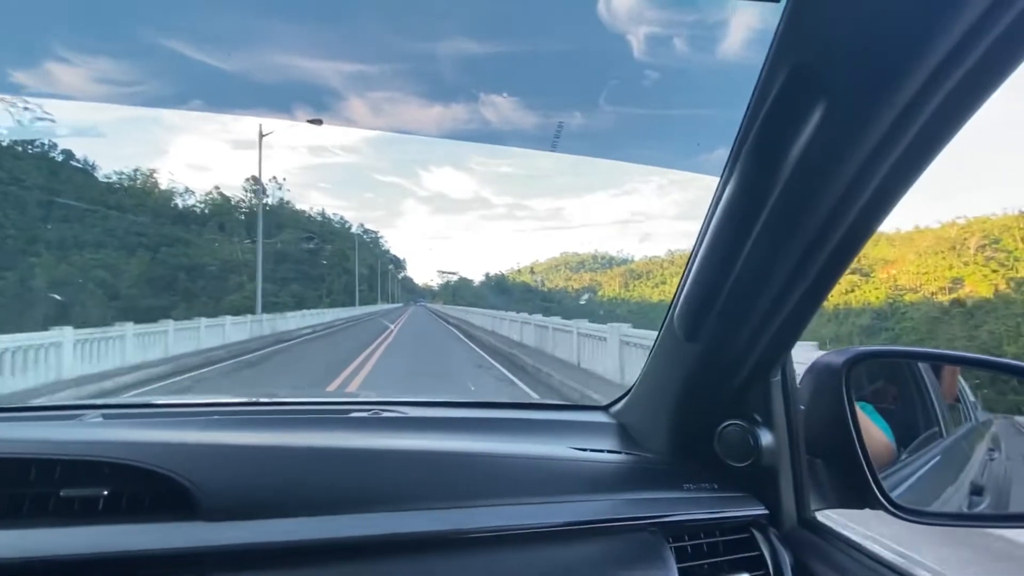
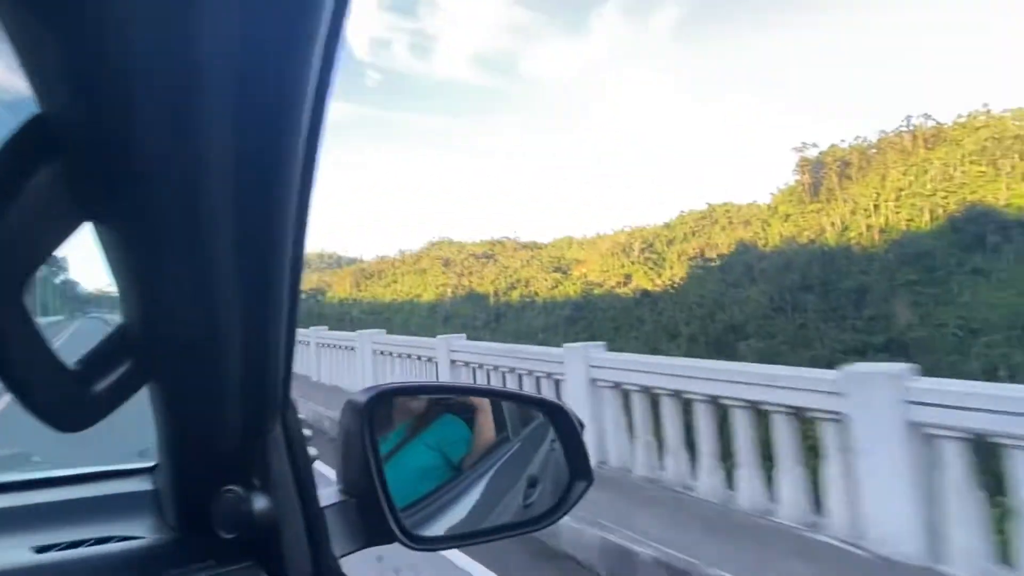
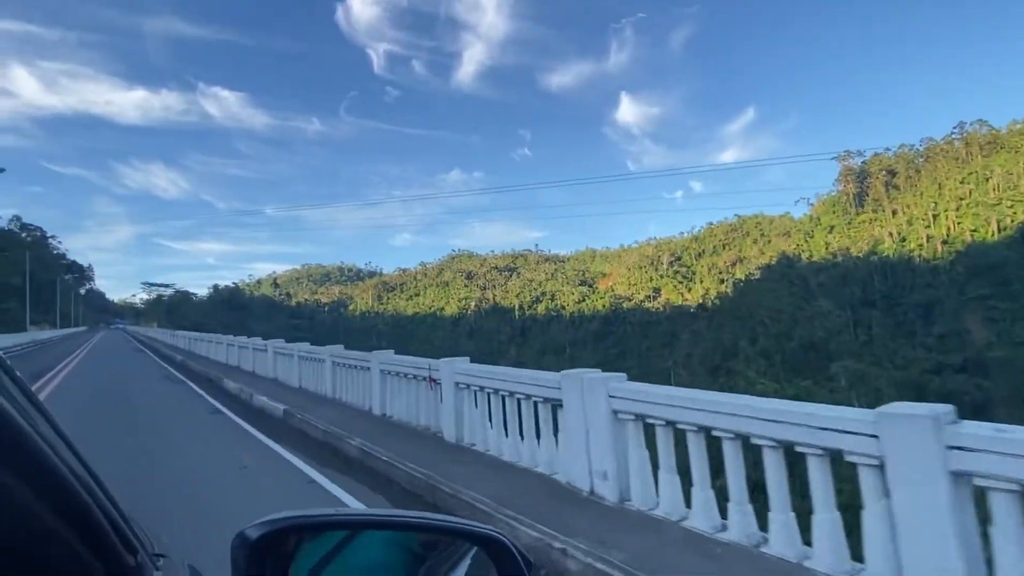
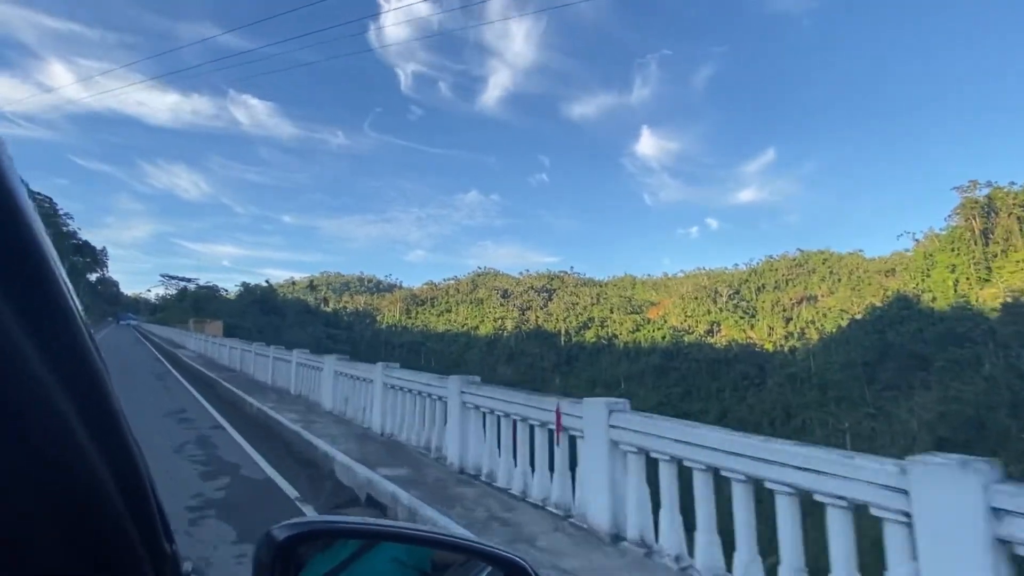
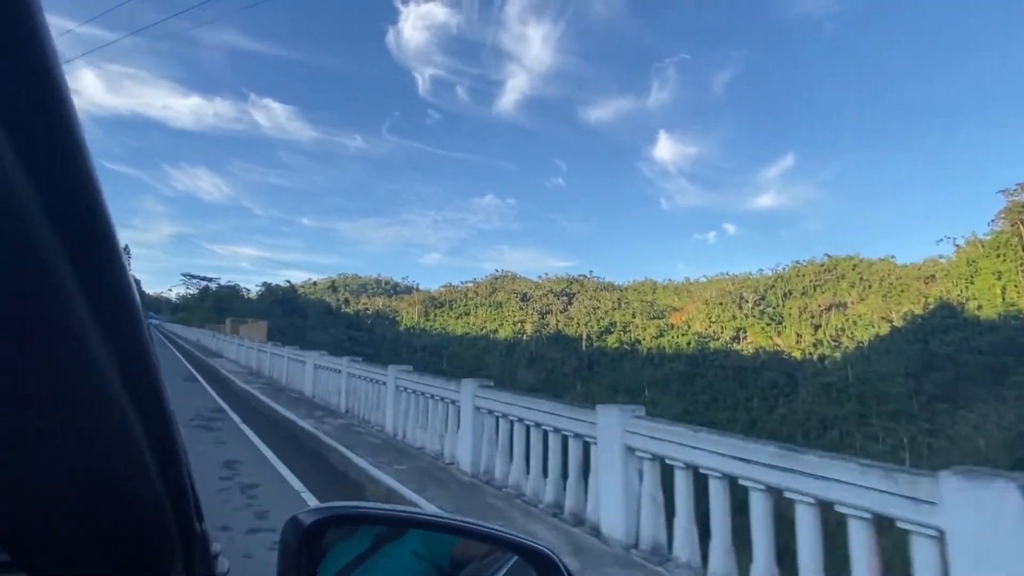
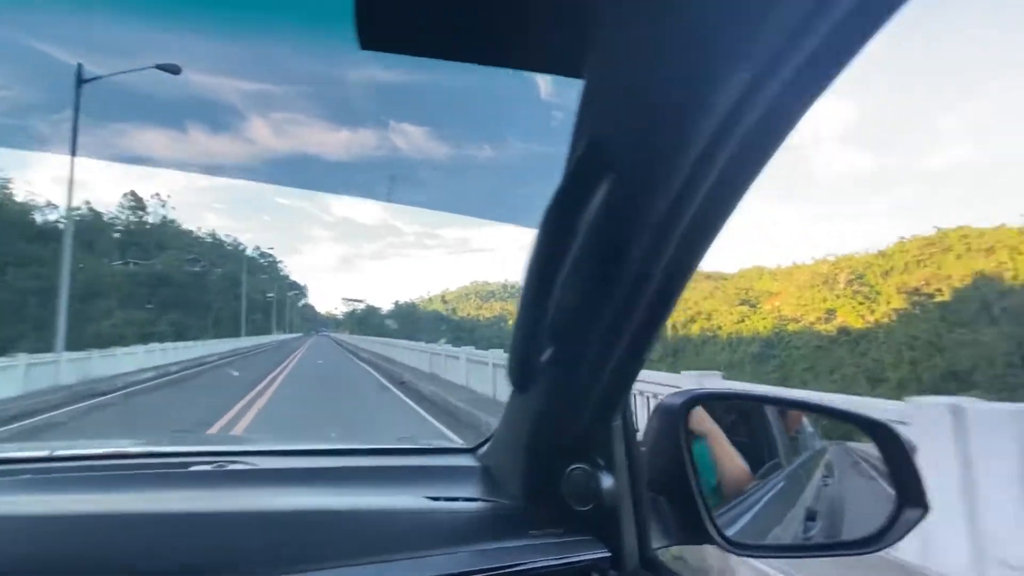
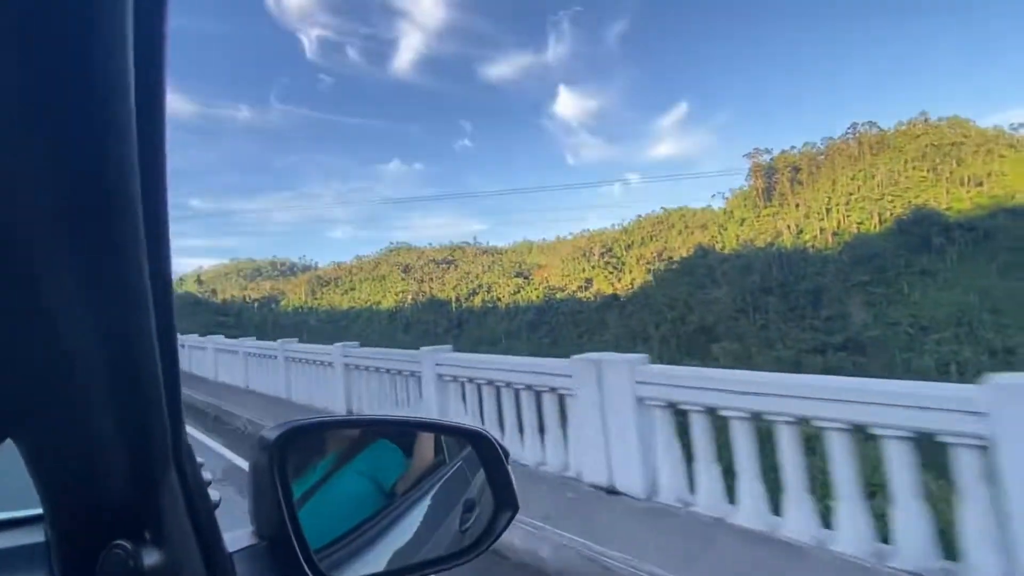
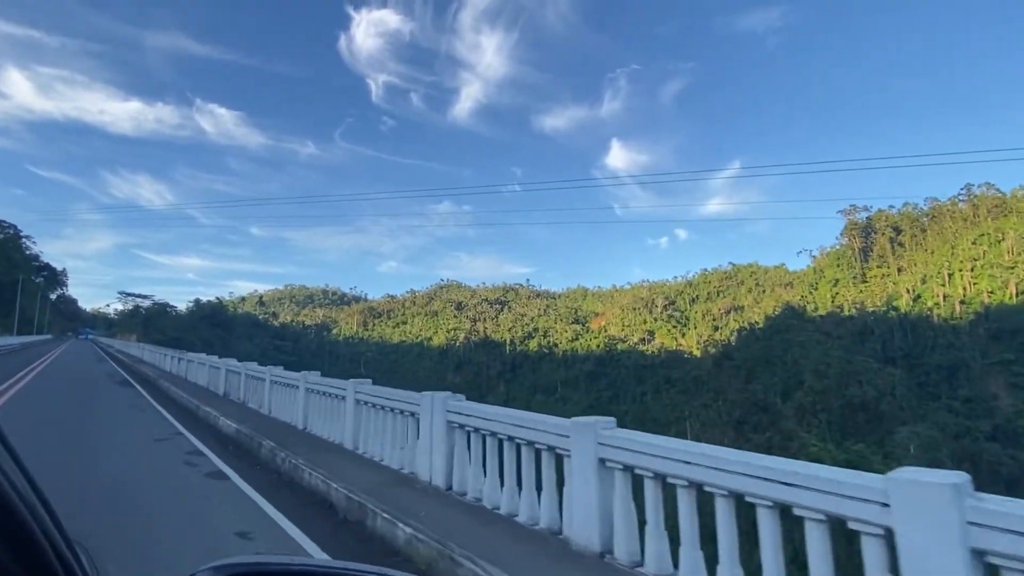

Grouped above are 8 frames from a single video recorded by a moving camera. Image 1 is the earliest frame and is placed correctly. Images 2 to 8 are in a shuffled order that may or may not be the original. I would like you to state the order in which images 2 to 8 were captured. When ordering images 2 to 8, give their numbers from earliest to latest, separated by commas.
6, 2, 7, 3, 8, 4, 5
